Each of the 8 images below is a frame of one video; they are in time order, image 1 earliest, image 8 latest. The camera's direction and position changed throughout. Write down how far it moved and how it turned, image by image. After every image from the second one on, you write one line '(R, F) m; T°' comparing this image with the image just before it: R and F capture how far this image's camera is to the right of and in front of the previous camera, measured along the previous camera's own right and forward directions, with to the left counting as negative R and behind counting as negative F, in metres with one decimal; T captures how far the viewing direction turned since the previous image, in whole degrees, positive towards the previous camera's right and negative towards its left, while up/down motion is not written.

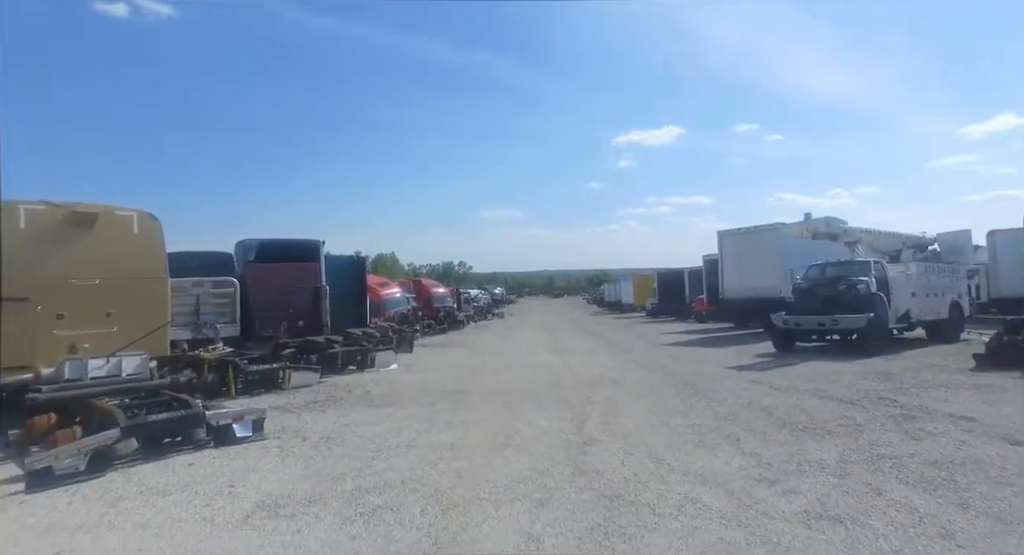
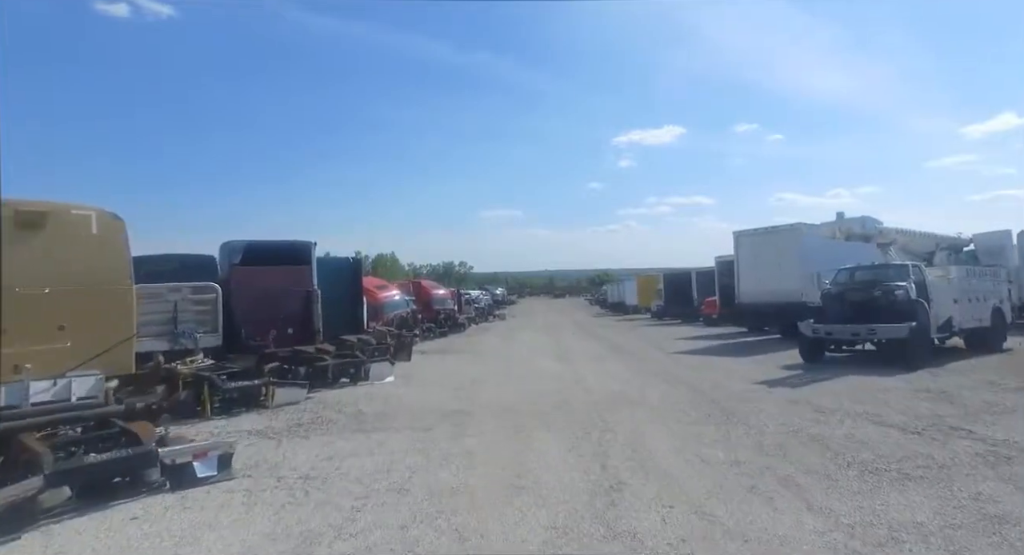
(-0.1, +0.9) m; 0°
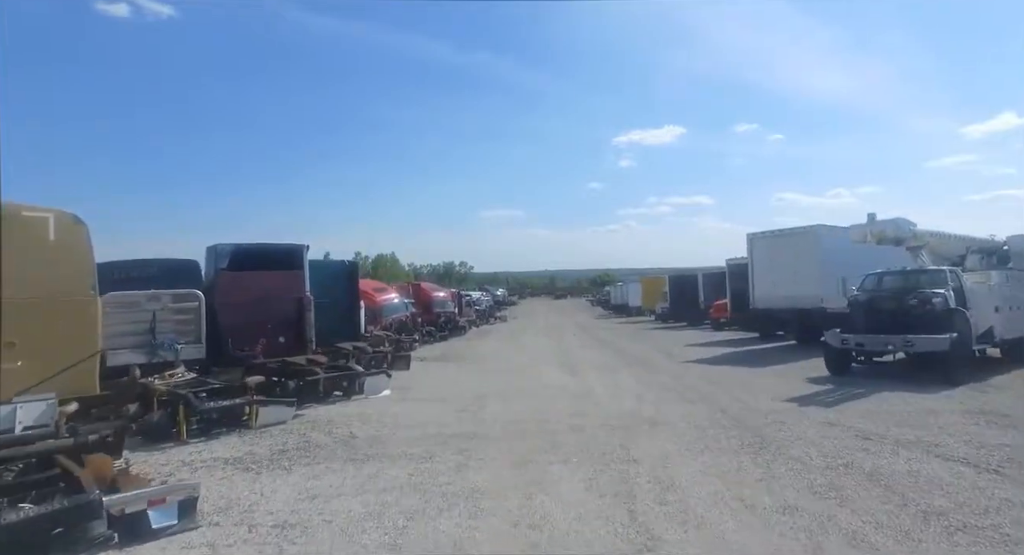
(-0.1, +0.8) m; 0°
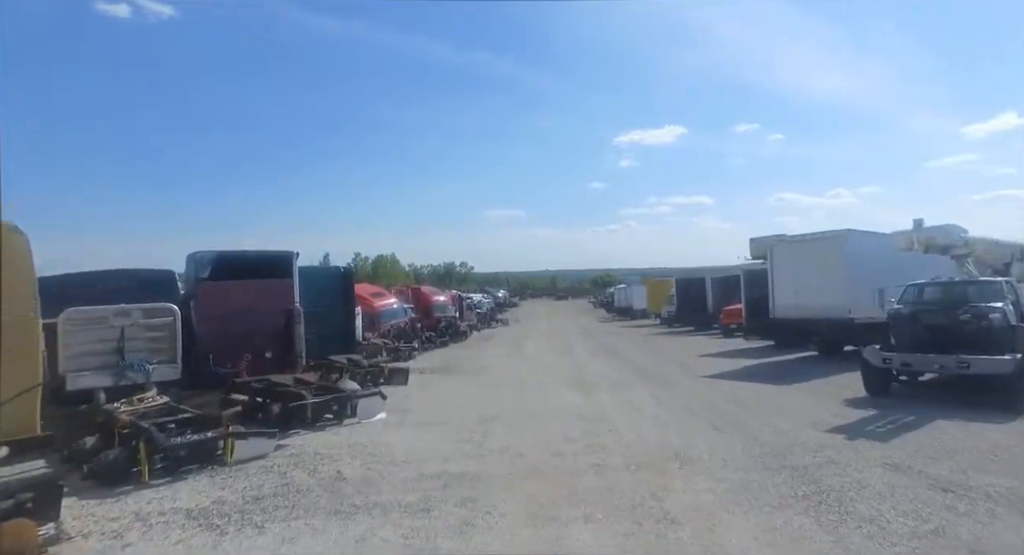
(-0.1, +1.0) m; 0°
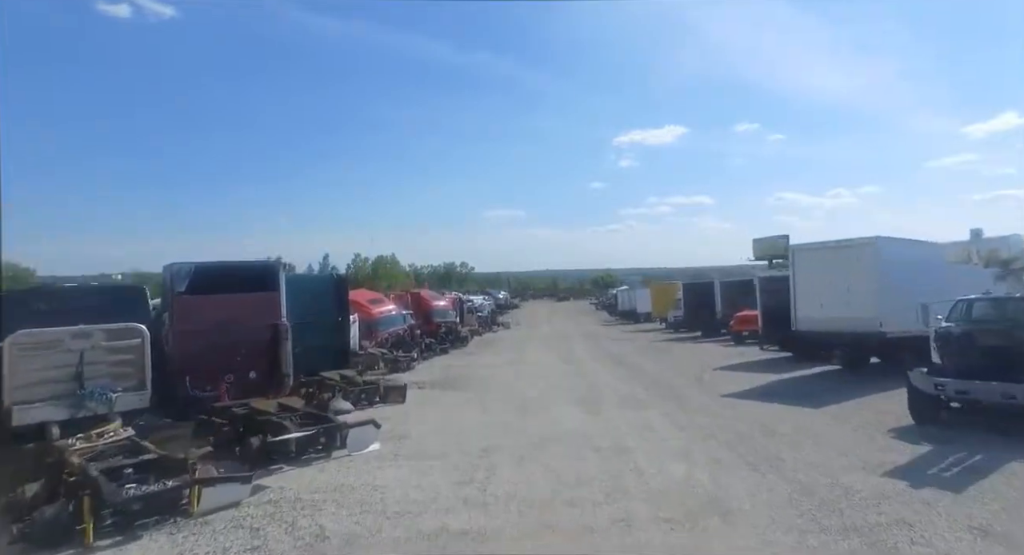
(-0.1, +1.0) m; 0°
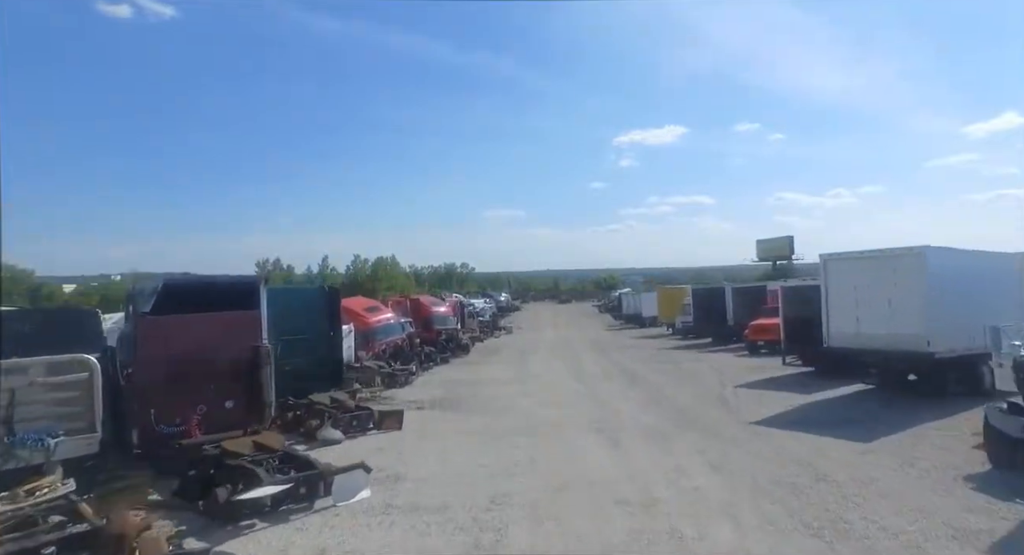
(-0.1, +1.2) m; 0°
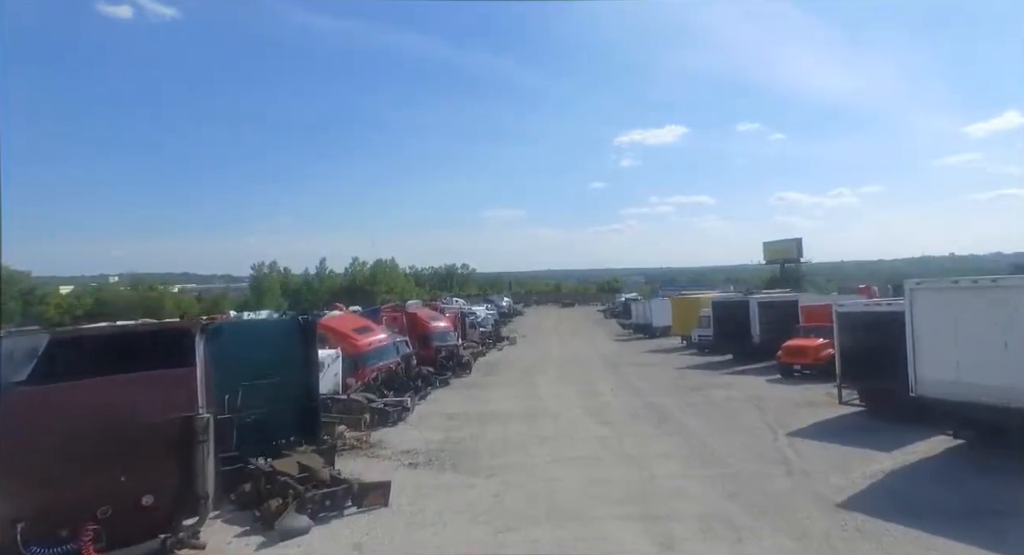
(-0.2, +2.5) m; 0°
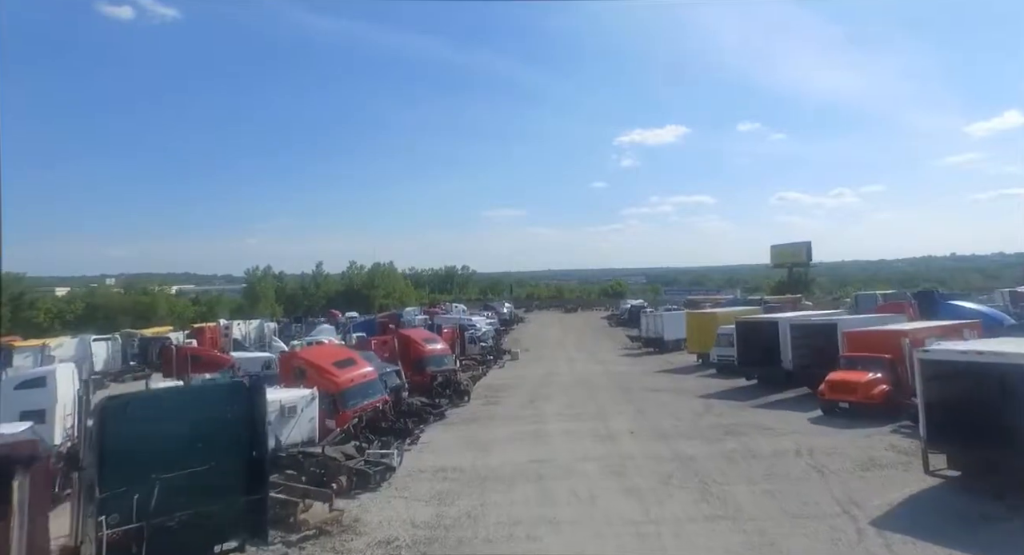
(-0.1, +2.7) m; 0°
